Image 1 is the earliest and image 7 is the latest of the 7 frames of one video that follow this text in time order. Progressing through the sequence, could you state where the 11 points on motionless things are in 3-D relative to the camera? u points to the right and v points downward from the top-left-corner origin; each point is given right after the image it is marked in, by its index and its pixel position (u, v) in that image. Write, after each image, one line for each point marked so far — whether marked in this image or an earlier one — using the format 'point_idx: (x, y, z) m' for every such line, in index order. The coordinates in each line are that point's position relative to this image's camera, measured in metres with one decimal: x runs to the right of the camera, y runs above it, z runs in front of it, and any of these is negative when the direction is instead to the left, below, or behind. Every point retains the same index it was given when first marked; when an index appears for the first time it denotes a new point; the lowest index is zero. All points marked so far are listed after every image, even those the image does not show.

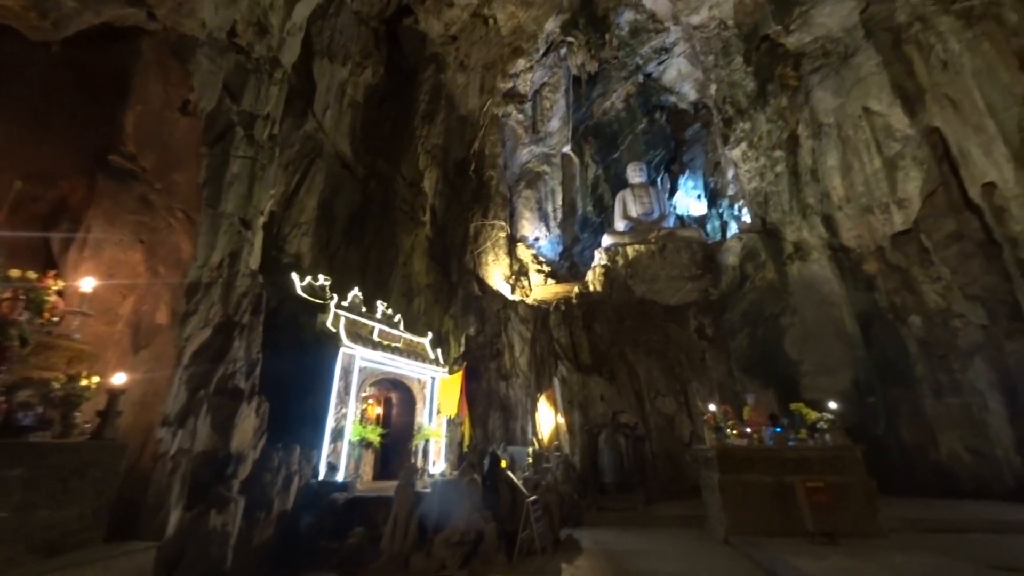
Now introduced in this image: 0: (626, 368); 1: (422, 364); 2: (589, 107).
0: (+2.5, -1.7, +9.4) m
1: (-1.8, -1.5, +8.4) m
2: (+2.6, +6.2, +14.7) m
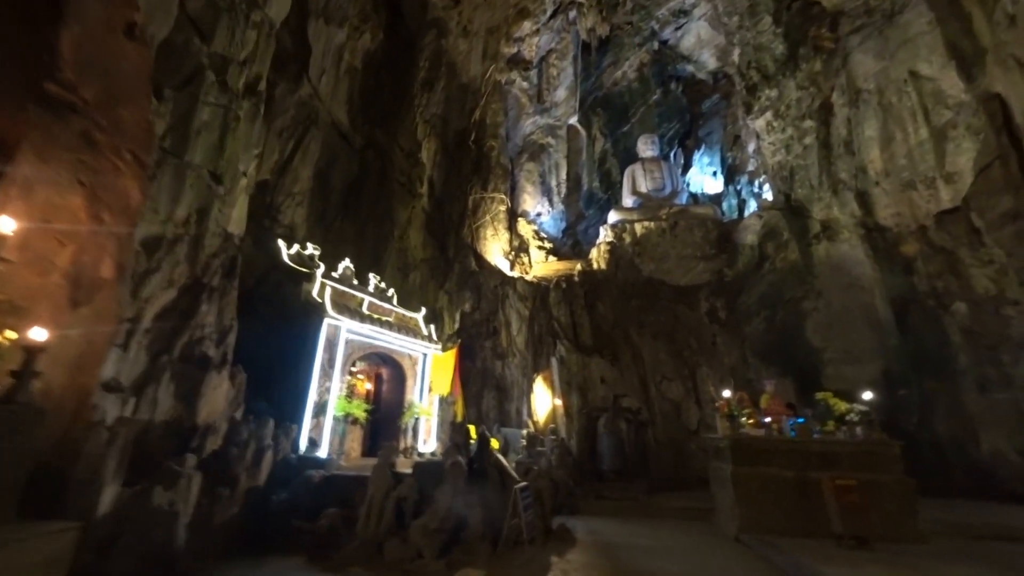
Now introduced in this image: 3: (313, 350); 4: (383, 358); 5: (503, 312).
0: (+2.4, -1.2, +8.7) m
1: (-1.9, -0.9, +7.9) m
2: (+3.0, +6.8, +13.8) m
3: (-3.1, -0.9, +6.3) m
4: (-2.4, -1.2, +7.7) m
5: (-0.2, -0.4, +10.2) m
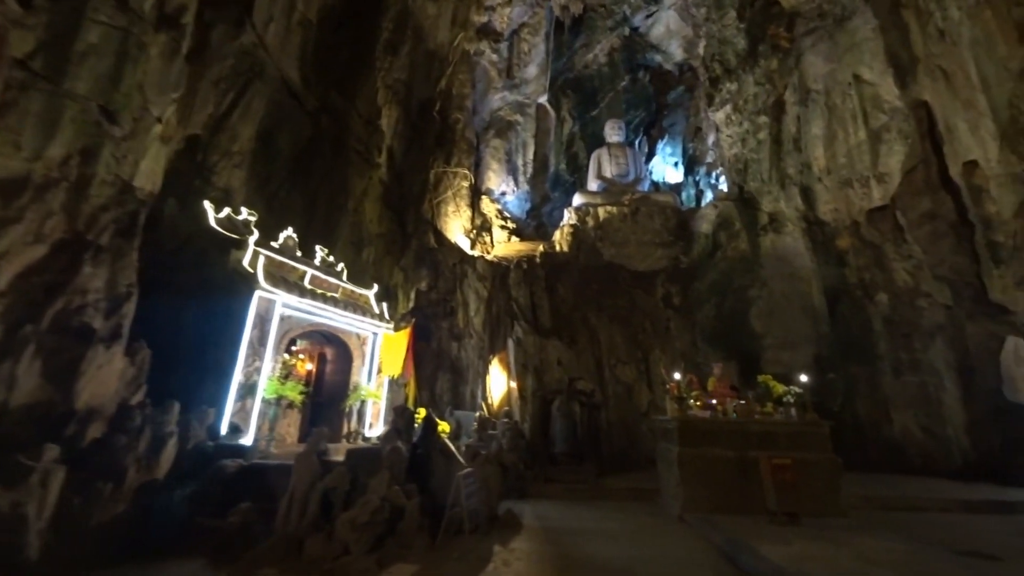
0: (+1.5, -0.9, +8.8) m
1: (-2.7, -0.5, +7.5) m
2: (+1.7, +7.3, +13.6) m
3: (-3.7, -0.5, +5.8) m
4: (-3.2, -0.8, +7.2) m
5: (-1.3, 0.0, +10.0) m
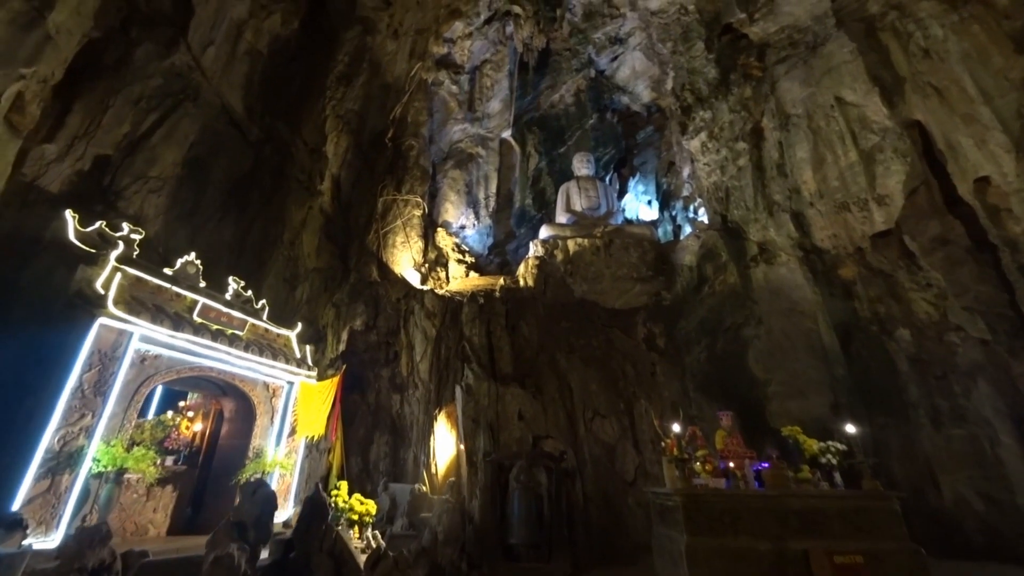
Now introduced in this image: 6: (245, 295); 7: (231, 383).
0: (+0.8, -1.6, +7.3) m
1: (-3.3, -1.0, +5.9) m
2: (+0.8, +5.8, +13.2) m
3: (-4.3, -0.8, +4.2) m
4: (-3.8, -1.3, +5.6) m
5: (-2.1, -0.8, +8.5) m
6: (-3.9, -0.1, +6.2) m
7: (-3.6, -1.2, +5.6) m
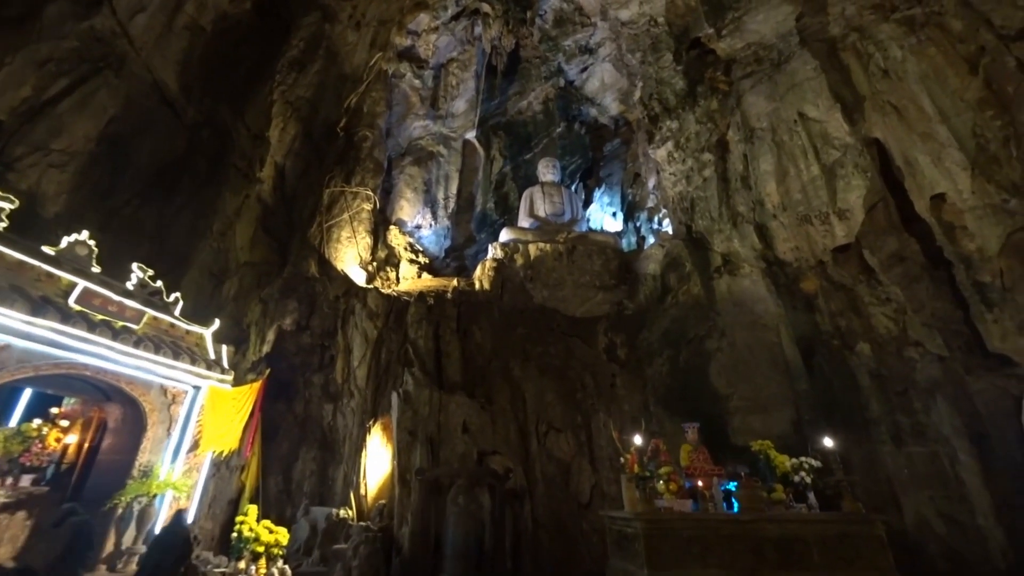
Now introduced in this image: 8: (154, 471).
0: (0.0, -1.6, +6.8) m
1: (-4.0, -0.8, +5.1) m
2: (-0.2, +5.6, +12.9) m
3: (-4.7, -0.5, +3.3) m
4: (-4.4, -1.1, +4.7) m
5: (-2.9, -0.8, +7.7) m
6: (-4.6, +0.1, +5.3) m
7: (-4.2, -1.1, +4.7) m
8: (-3.9, -2.0, +4.7) m
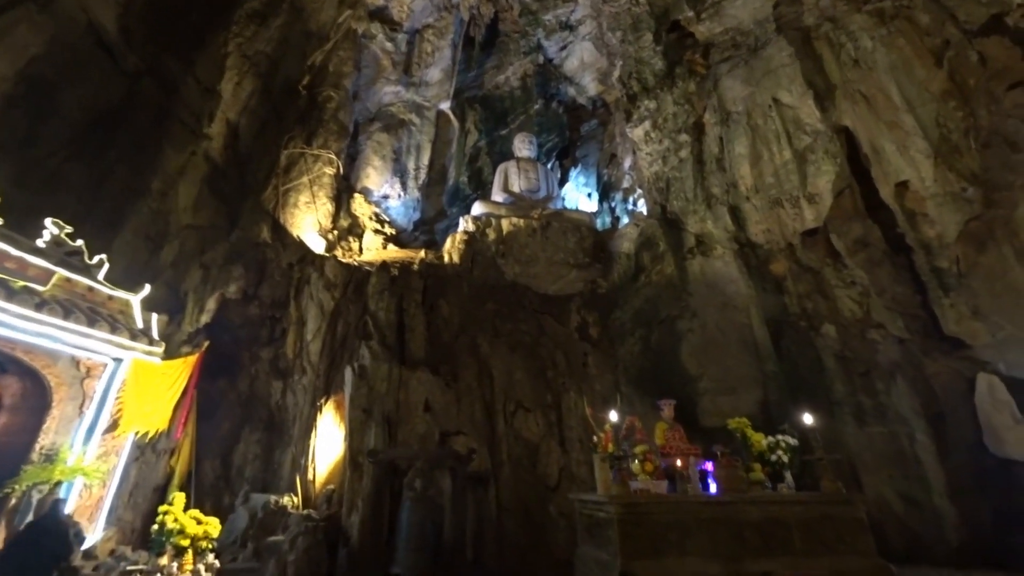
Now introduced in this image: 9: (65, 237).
0: (-0.5, -1.2, +6.4) m
1: (-4.3, -0.4, +4.4) m
2: (-1.0, +6.1, +12.4) m
3: (-5.0, -0.1, +2.6) m
4: (-4.7, -0.7, +4.0) m
5: (-3.5, -0.4, +7.2) m
6: (-4.9, +0.5, +4.6) m
7: (-4.6, -0.6, +4.0) m
8: (-4.2, -1.6, +4.1) m
9: (-4.9, +0.6, +4.6) m
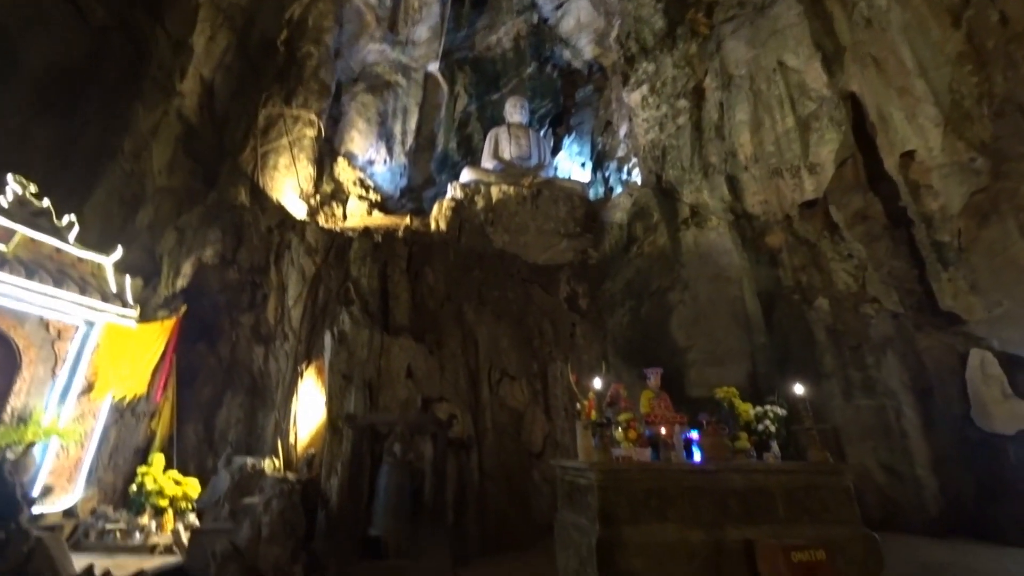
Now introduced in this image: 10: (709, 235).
0: (-0.7, -0.8, +6.3) m
1: (-4.4, 0.0, +4.2) m
2: (-1.1, +6.9, +11.8) m
3: (-5.1, +0.2, +2.4) m
4: (-4.9, -0.3, +3.8) m
5: (-3.6, +0.2, +7.0) m
6: (-5.0, +0.9, +4.4) m
7: (-4.7, -0.3, +3.9) m
8: (-4.4, -1.2, +4.0) m
9: (-5.0, +1.0, +4.4) m
10: (+3.4, +0.9, +7.4) m
